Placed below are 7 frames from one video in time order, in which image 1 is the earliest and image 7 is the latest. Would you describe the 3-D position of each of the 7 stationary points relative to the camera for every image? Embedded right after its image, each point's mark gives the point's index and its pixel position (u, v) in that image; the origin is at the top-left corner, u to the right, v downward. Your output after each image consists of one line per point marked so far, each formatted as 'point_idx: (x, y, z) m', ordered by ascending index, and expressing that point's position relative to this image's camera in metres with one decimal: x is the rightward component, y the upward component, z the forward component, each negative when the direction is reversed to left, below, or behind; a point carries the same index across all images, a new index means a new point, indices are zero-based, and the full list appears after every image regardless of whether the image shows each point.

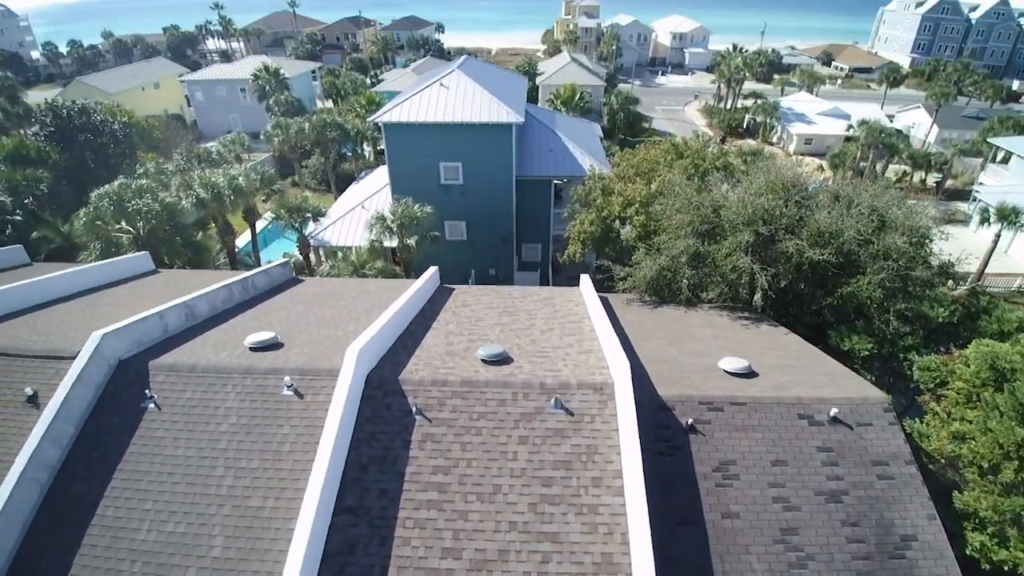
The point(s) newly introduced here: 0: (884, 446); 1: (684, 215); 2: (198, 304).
0: (+7.1, -3.0, +9.8) m
1: (+5.4, +2.2, +16.0) m
2: (-8.3, -0.4, +13.5) m
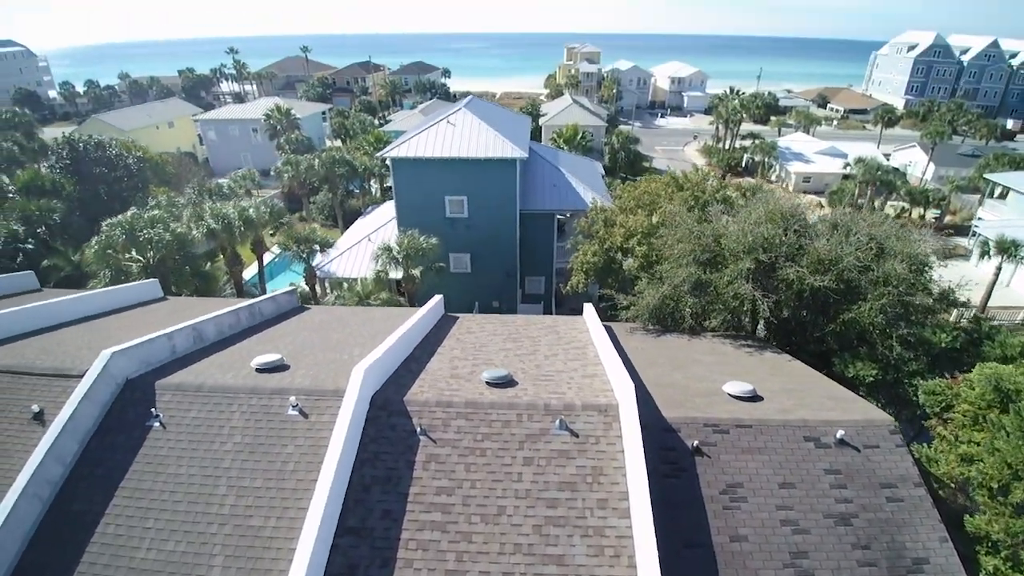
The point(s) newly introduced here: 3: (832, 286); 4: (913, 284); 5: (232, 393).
0: (+7.2, -3.4, +9.7) m
1: (+5.5, +1.4, +16.3) m
2: (-8.2, -1.1, +13.7) m
3: (+9.0, +0.1, +14.5) m
4: (+11.3, +0.2, +14.5) m
5: (-5.9, -2.2, +10.8) m
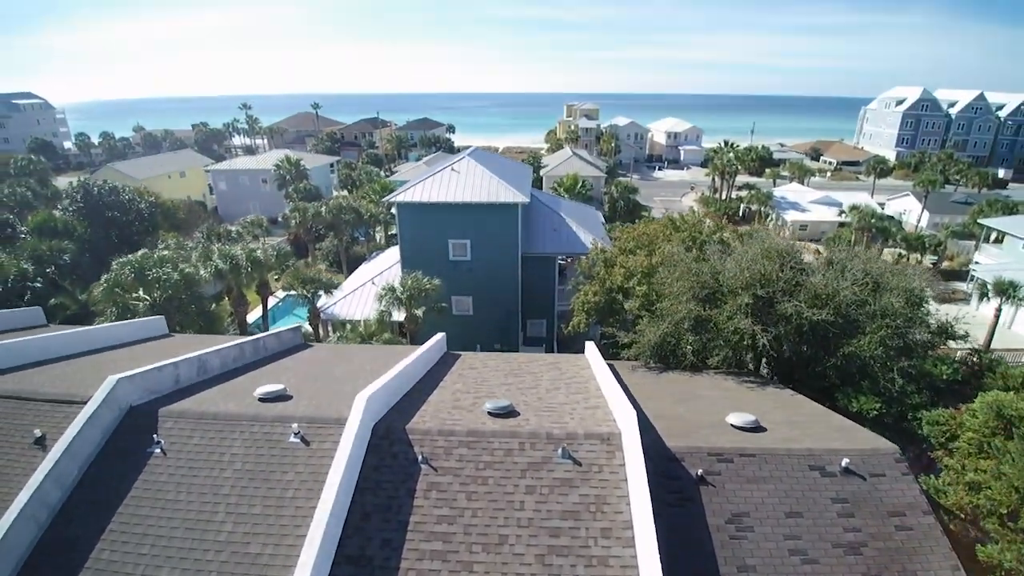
0: (+7.2, -3.9, +9.6) m
1: (+5.6, +0.2, +16.6) m
2: (-8.1, -1.9, +13.8) m
3: (+9.1, -0.9, +14.7) m
4: (+11.3, -0.8, +14.7) m
5: (-5.8, -2.8, +10.8) m
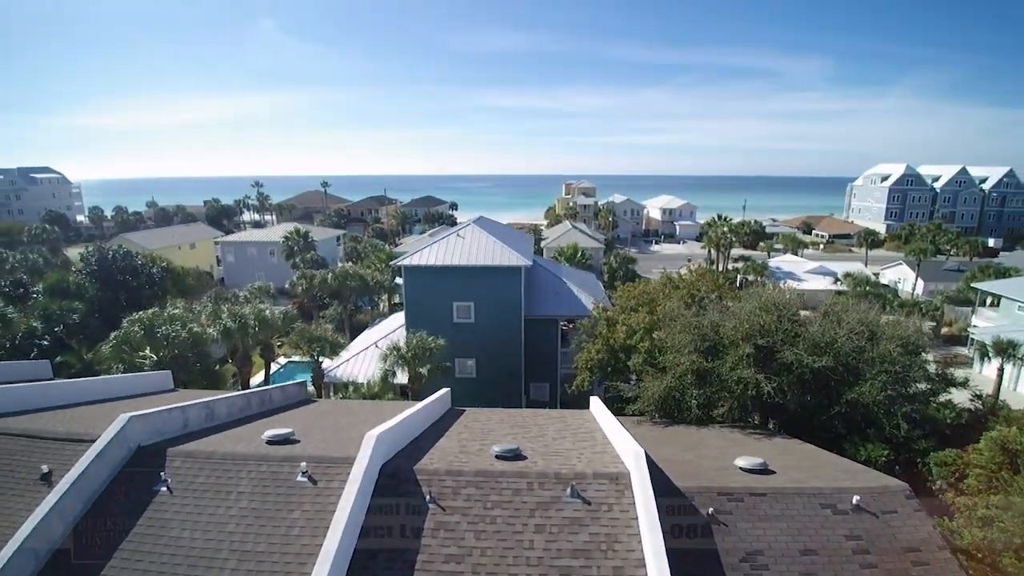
0: (+7.4, -4.5, +9.5) m
1: (+5.7, -1.5, +17.0) m
2: (-8.0, -3.2, +13.9) m
3: (+9.3, -2.3, +14.9) m
4: (+11.5, -2.2, +15.0) m
5: (-5.6, -3.6, +10.8) m
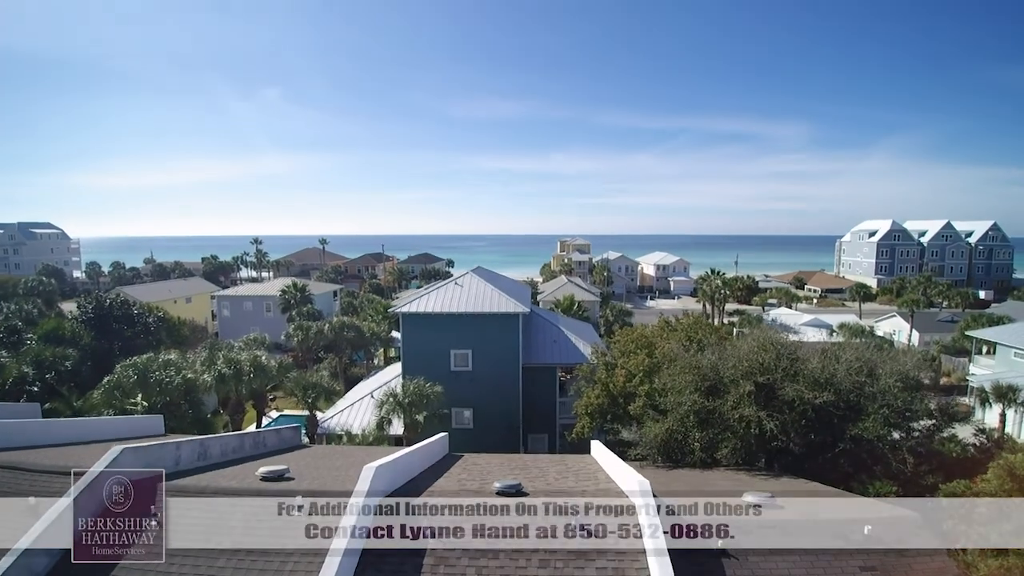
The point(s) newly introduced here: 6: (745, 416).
0: (+7.4, -4.9, +9.2) m
1: (+5.7, -2.8, +17.0) m
2: (-8.0, -4.2, +13.6) m
3: (+9.3, -3.4, +14.8) m
4: (+11.5, -3.2, +14.9) m
5: (-5.6, -4.2, +10.4) m
6: (+6.9, -3.8, +15.3) m
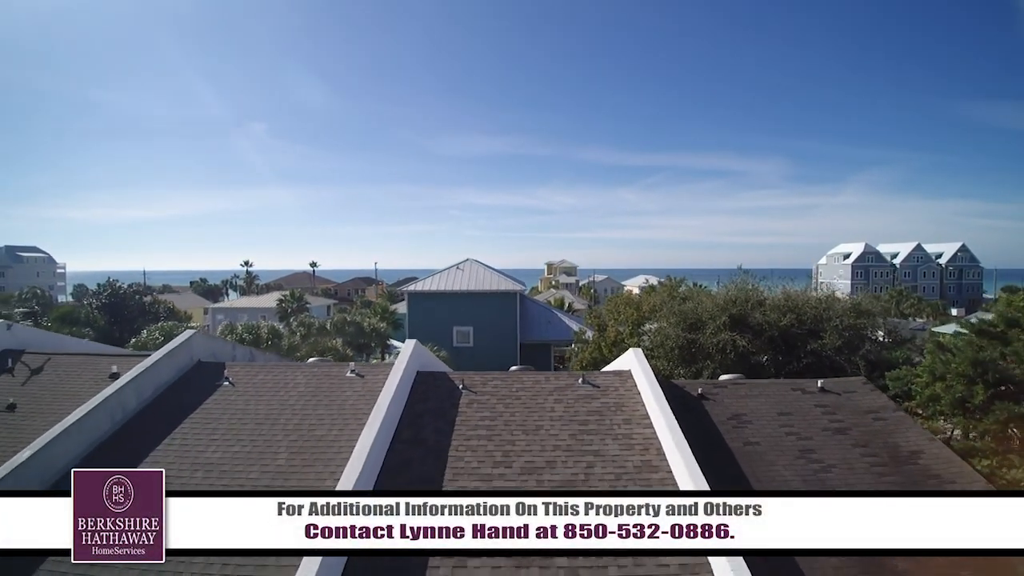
0: (+7.9, -2.5, +11.3) m
1: (+5.9, -0.8, +19.2) m
2: (-7.6, -2.0, +15.4) m
3: (+9.6, -1.3, +17.2) m
4: (+11.8, -1.2, +17.3) m
5: (-5.2, -1.8, +12.3) m
6: (+7.2, -1.7, +17.5) m
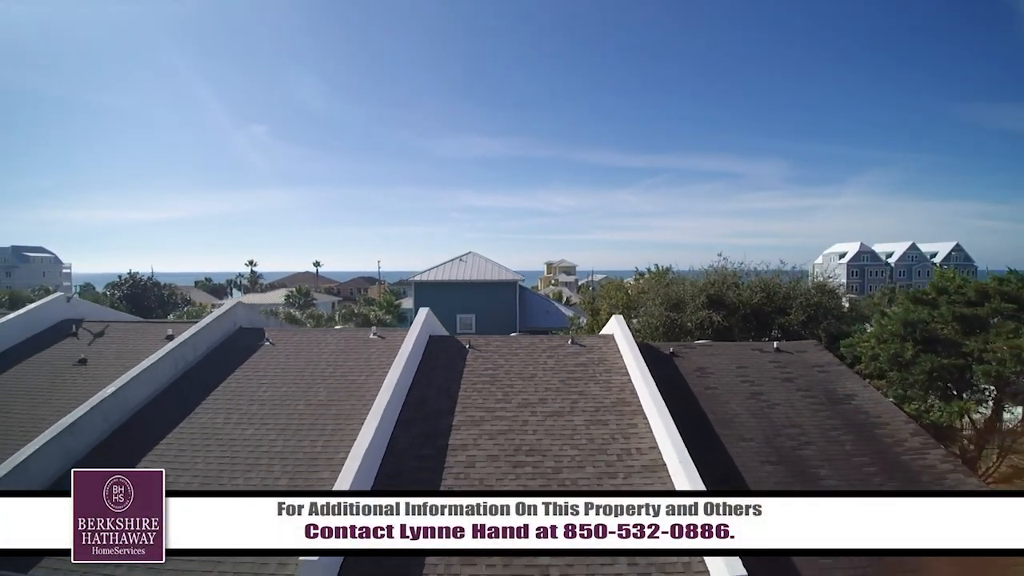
0: (+7.9, -1.8, +13.3) m
1: (+5.9, -0.1, +21.2) m
2: (-7.7, -1.3, +17.3) m
3: (+9.5, -0.6, +19.1) m
4: (+11.8, -0.5, +19.2) m
5: (-5.2, -1.1, +14.3) m
6: (+7.2, -1.0, +19.5) m
